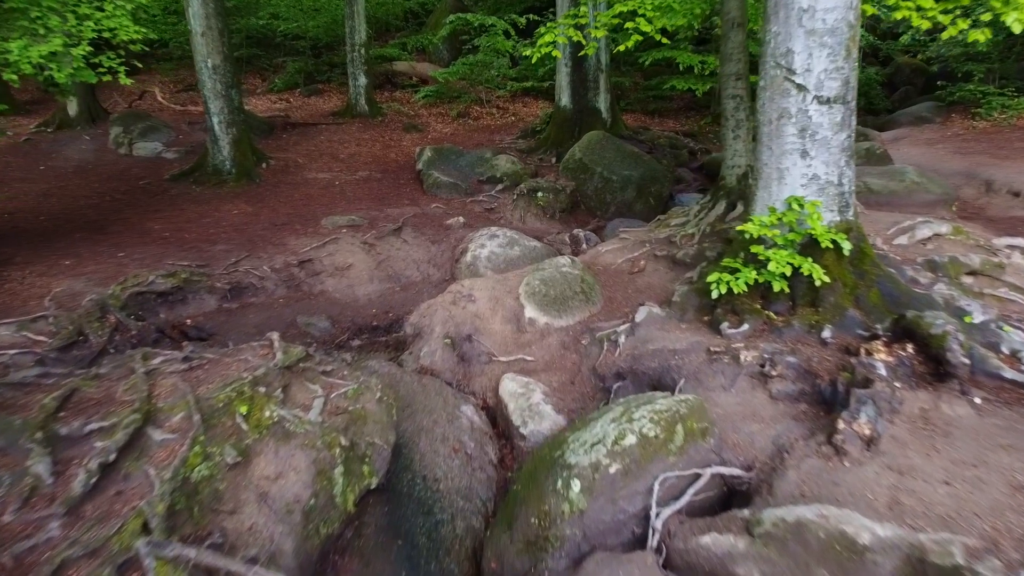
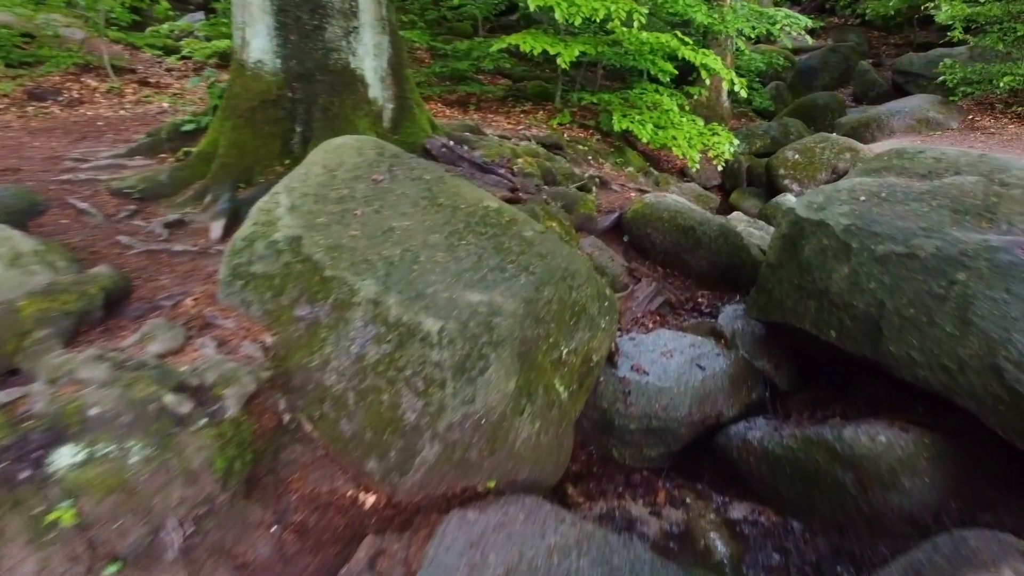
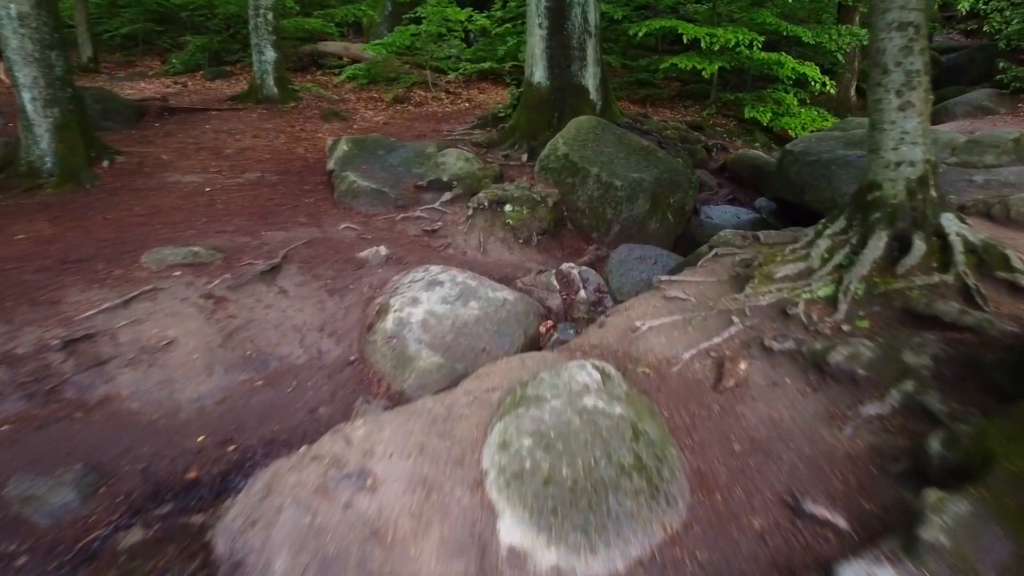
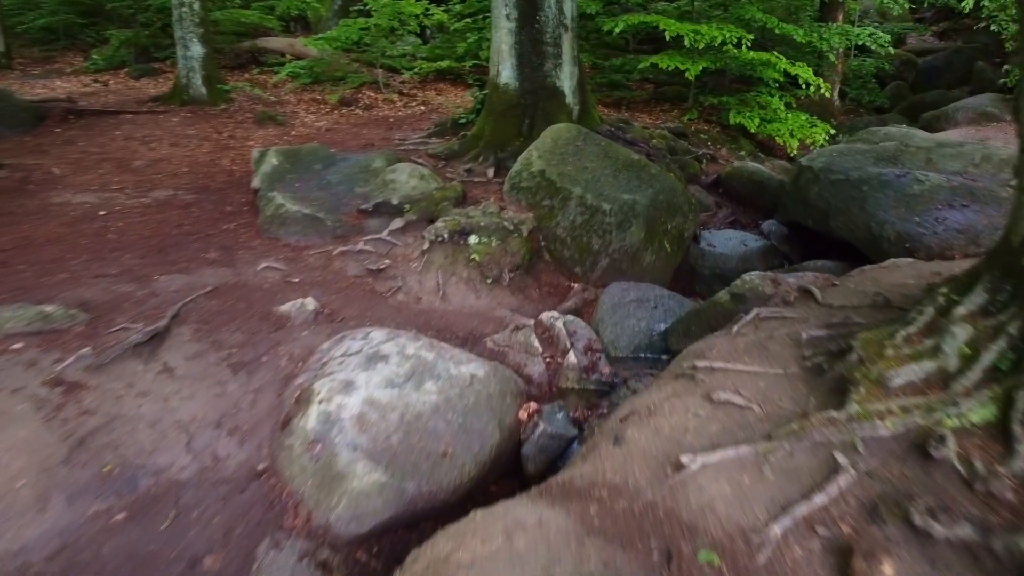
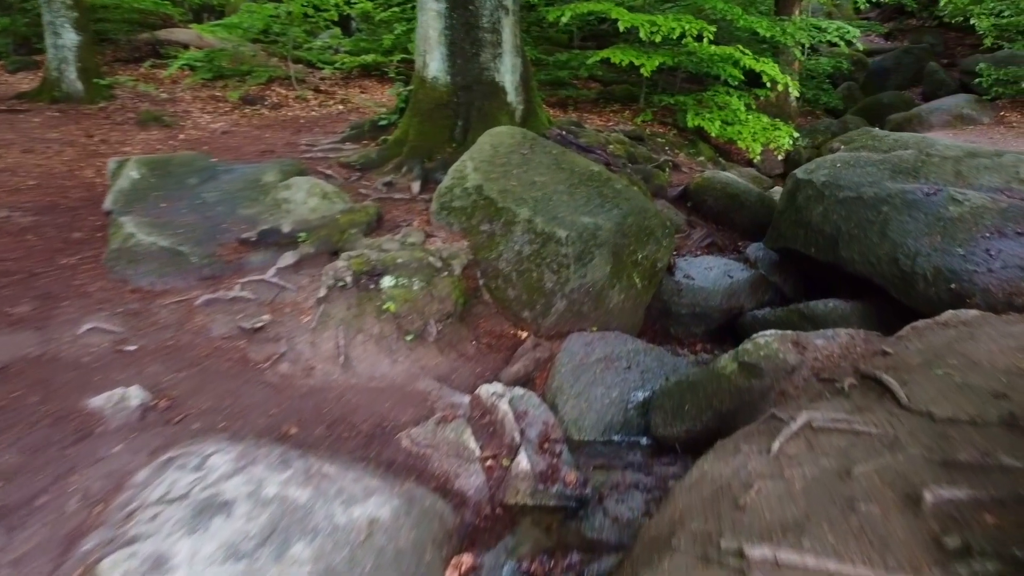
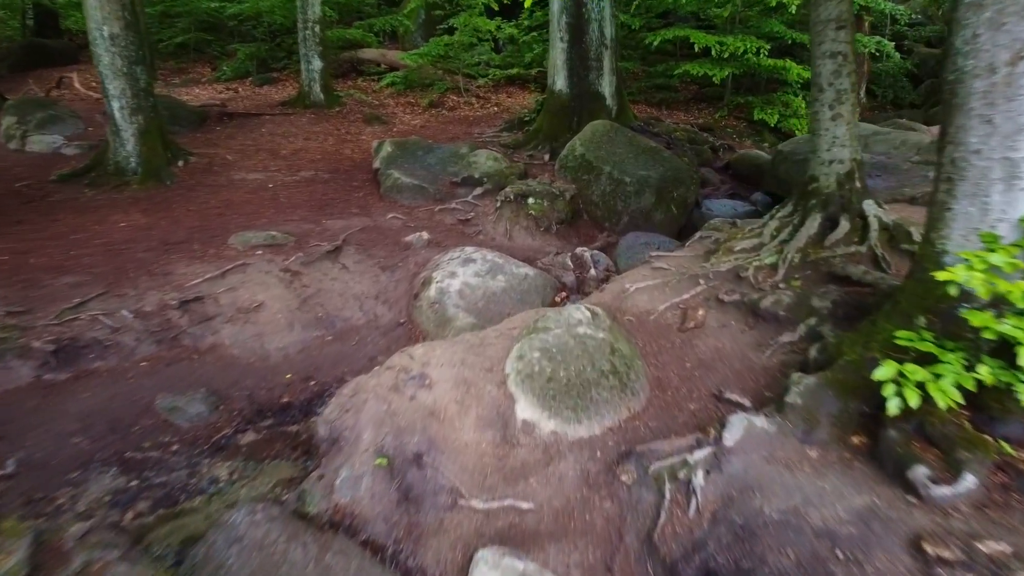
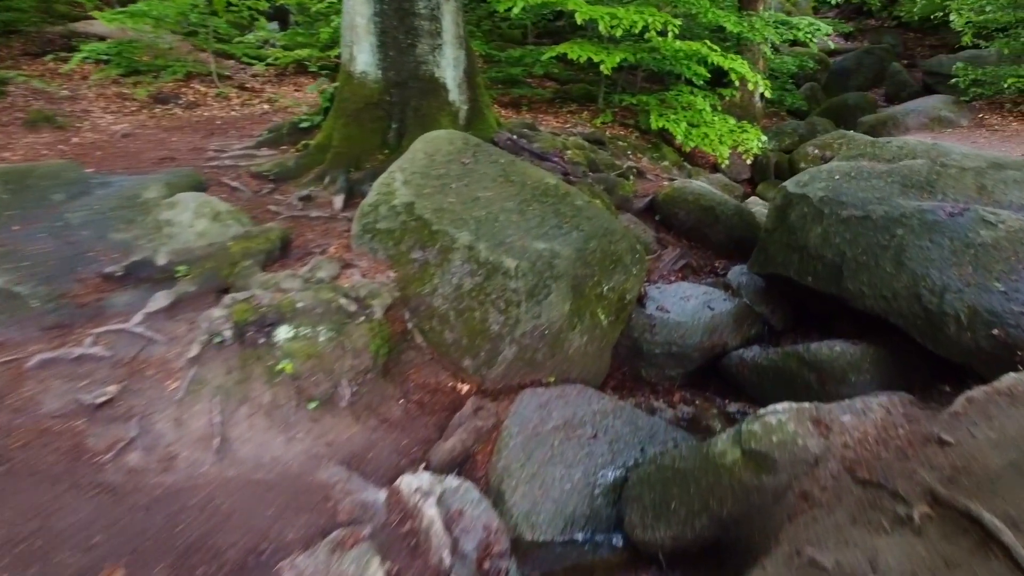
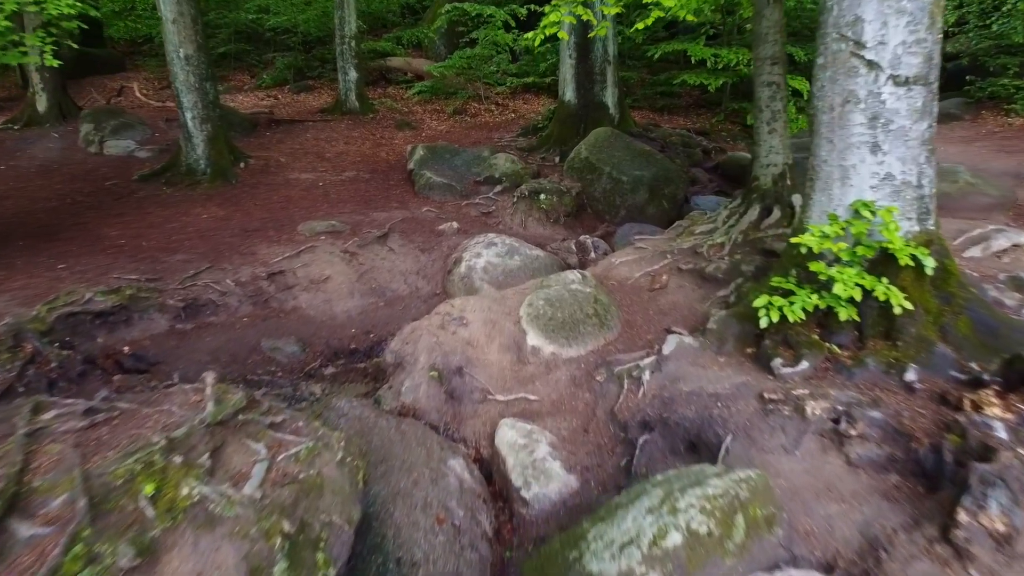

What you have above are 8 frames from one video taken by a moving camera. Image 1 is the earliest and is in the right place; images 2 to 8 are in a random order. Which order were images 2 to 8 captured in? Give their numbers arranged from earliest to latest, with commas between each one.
8, 6, 3, 4, 5, 7, 2
